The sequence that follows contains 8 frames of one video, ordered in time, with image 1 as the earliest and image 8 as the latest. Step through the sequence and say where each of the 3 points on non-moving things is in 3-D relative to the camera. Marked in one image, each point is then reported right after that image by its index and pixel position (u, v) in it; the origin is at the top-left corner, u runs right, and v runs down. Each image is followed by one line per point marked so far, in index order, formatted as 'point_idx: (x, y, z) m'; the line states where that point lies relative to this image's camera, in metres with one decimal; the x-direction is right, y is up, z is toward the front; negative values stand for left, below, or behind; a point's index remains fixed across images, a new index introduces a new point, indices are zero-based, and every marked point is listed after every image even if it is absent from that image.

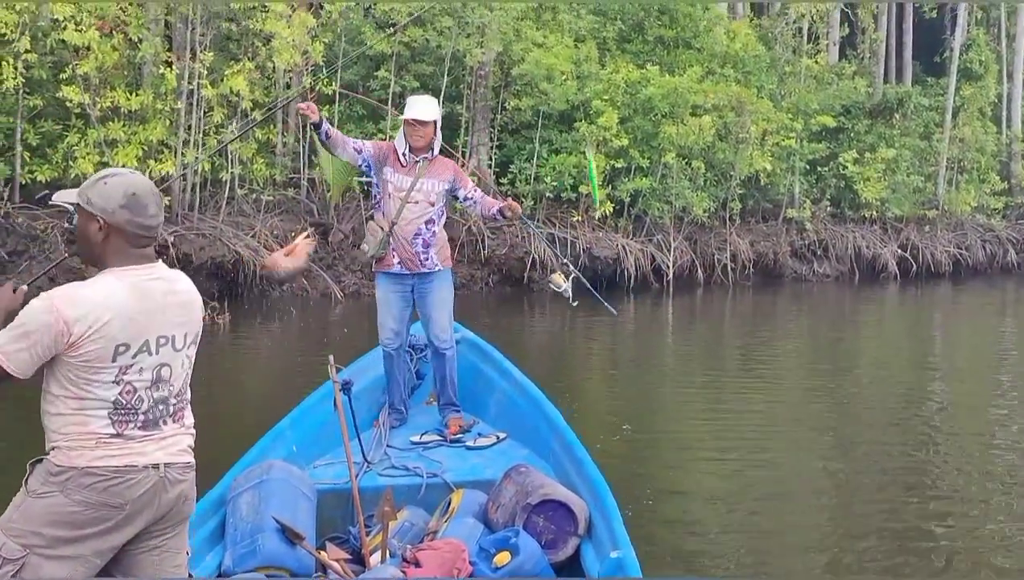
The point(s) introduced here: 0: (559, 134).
0: (+0.6, +2.1, +18.8) m
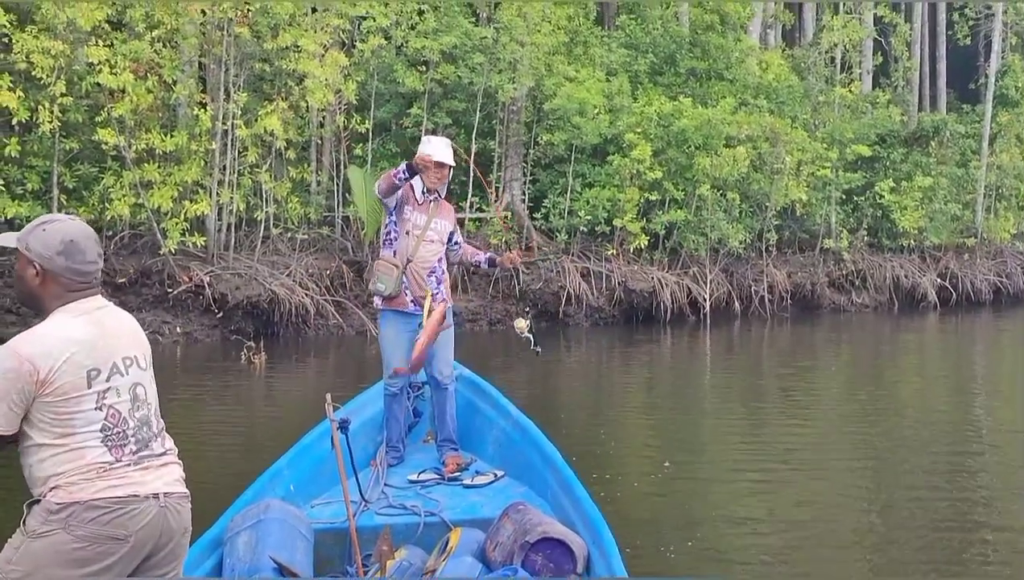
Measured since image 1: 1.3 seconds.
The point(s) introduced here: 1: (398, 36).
0: (+1.1, +1.6, +18.7) m
1: (-1.5, +3.3, +18.1) m
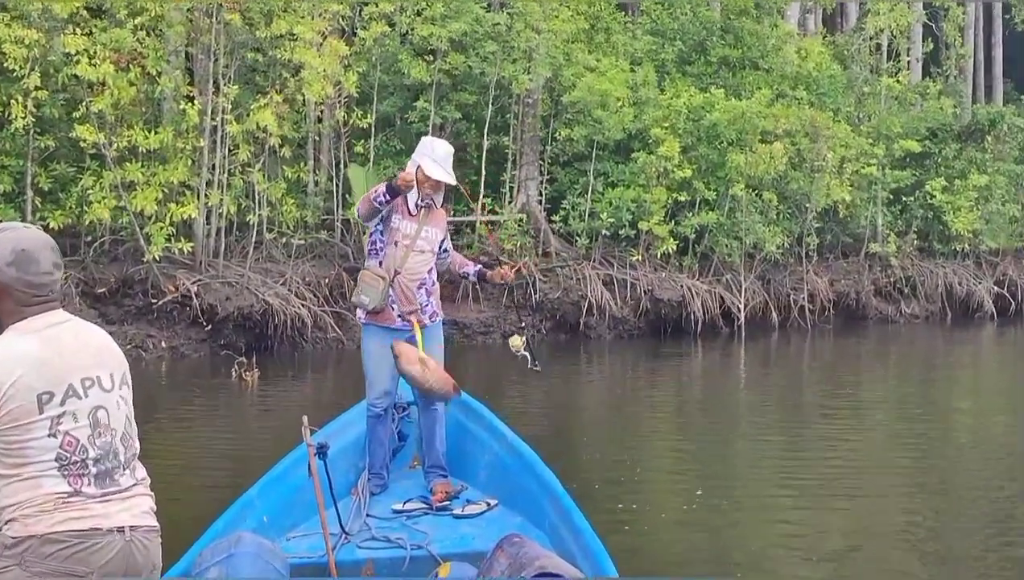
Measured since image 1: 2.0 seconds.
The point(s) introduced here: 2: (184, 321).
0: (+1.3, +1.5, +17.2) m
1: (-1.3, +3.1, +16.6) m
2: (-3.7, -0.3, +15.7) m
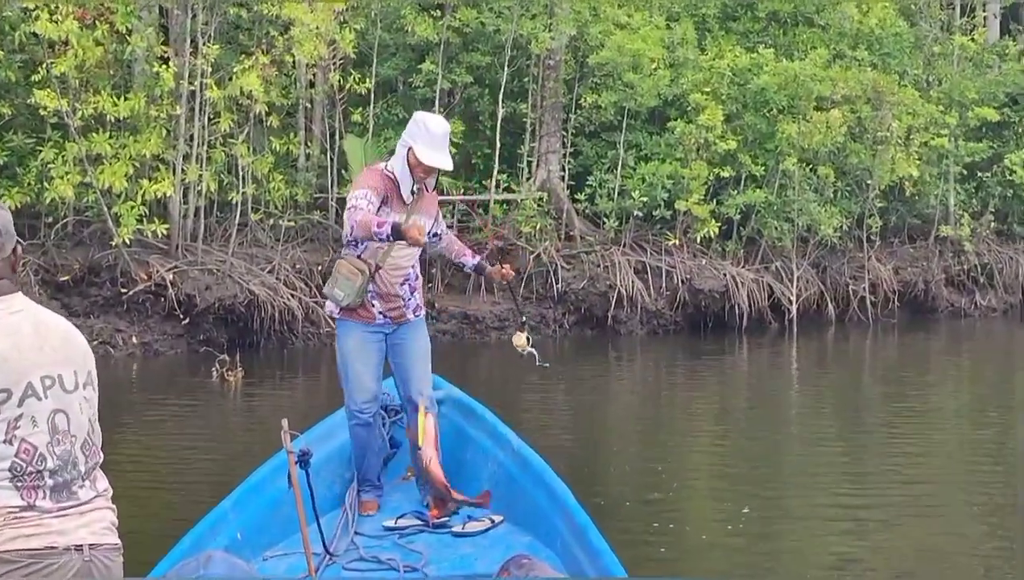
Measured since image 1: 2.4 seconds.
0: (+1.5, +1.7, +15.2) m
1: (-1.1, +3.3, +14.6) m
2: (-3.5, -0.2, +13.8) m
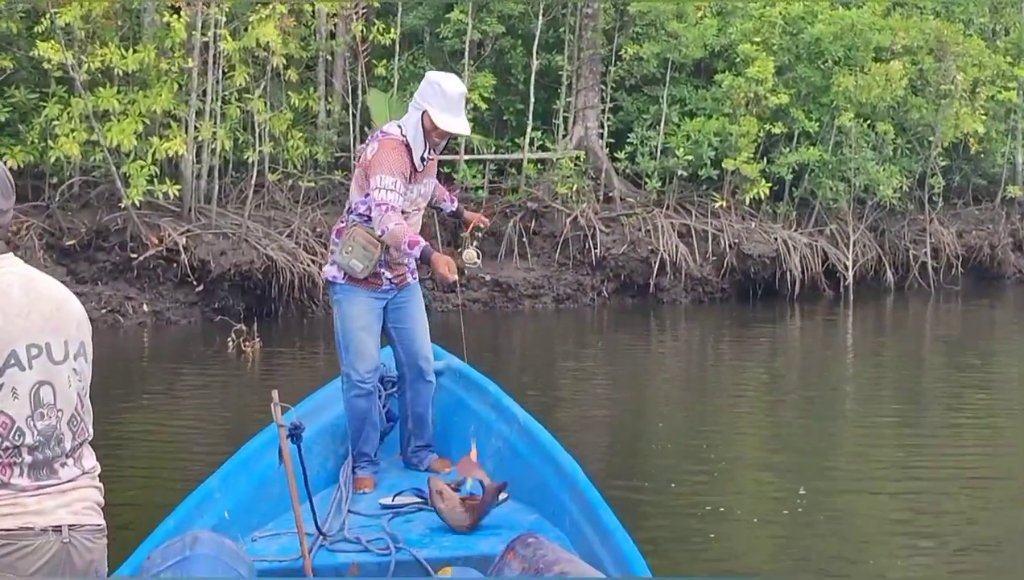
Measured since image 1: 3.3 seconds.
0: (+1.8, +2.0, +14.2) m
1: (-0.8, +3.6, +13.7) m
2: (-3.2, +0.1, +13.0) m
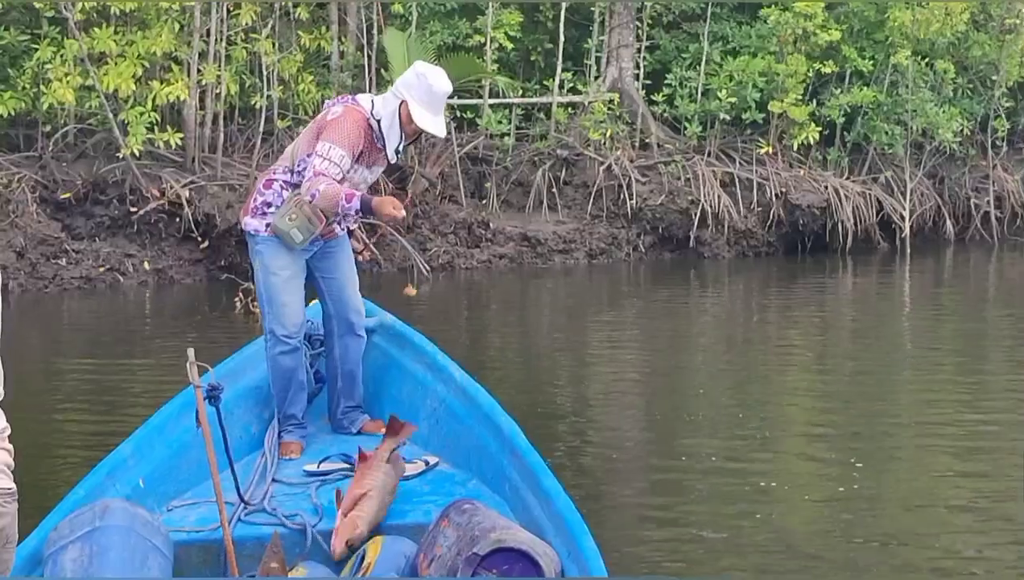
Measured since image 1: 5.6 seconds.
0: (+2.1, +2.4, +13.2) m
1: (-0.5, +4.0, +12.6) m
2: (-2.9, +0.5, +12.1) m
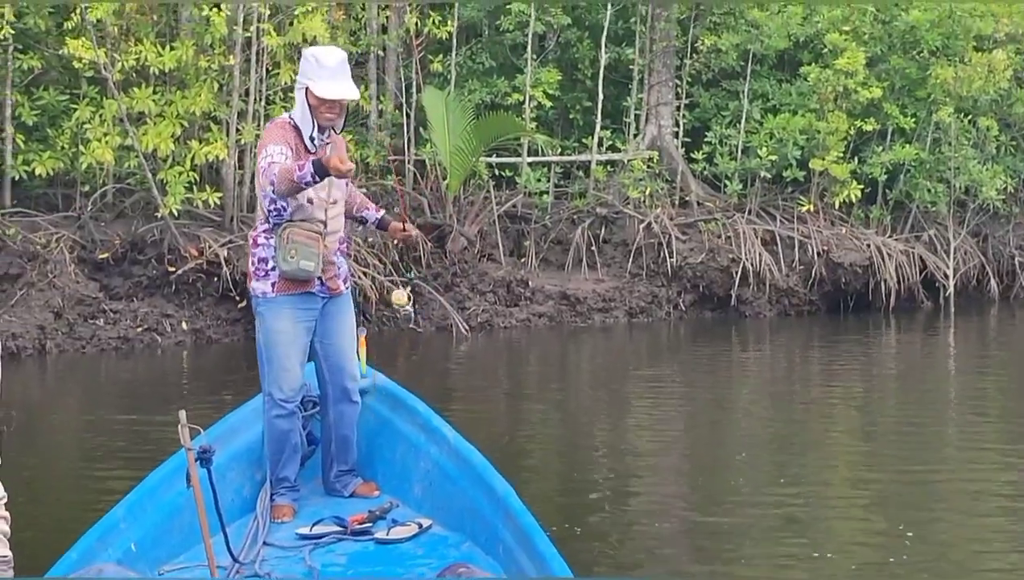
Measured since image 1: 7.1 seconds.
0: (+2.4, +1.9, +13.2) m
1: (-0.2, +3.5, +12.7) m
2: (-2.6, 0.0, +12.0) m
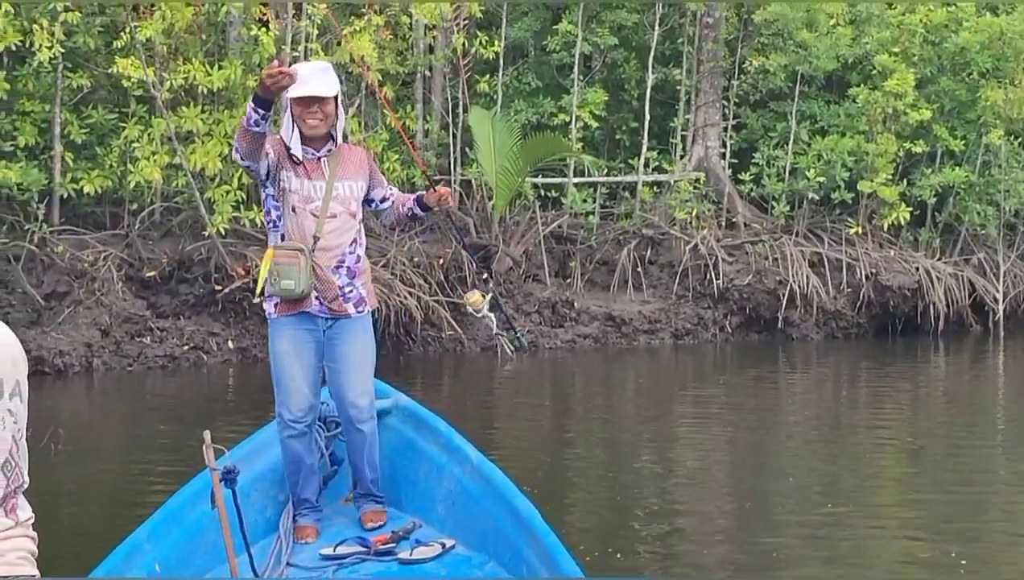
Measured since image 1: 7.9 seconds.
0: (+2.8, +1.7, +13.1) m
1: (+0.2, +3.3, +12.7) m
2: (-2.2, -0.2, +12.1) m
